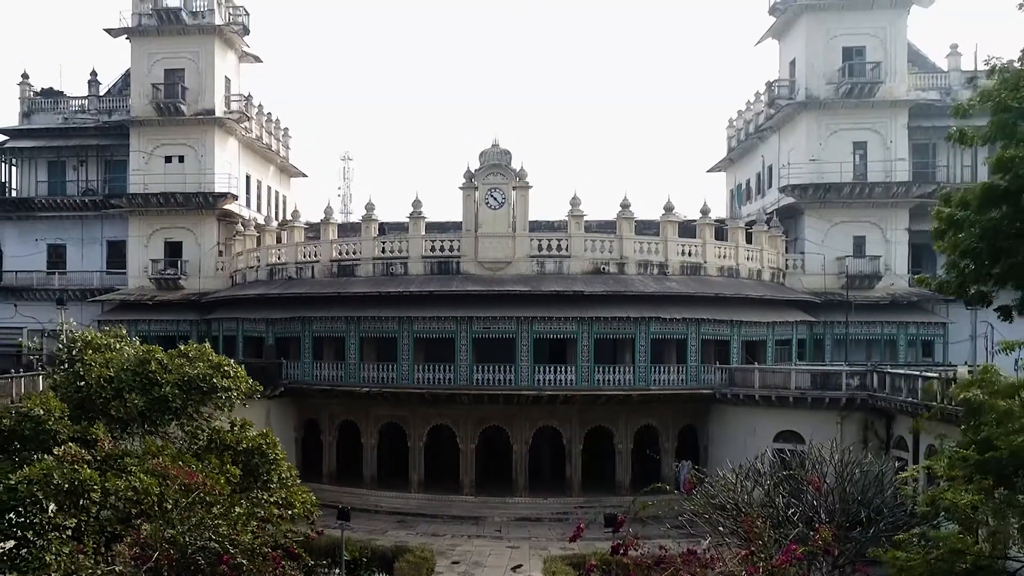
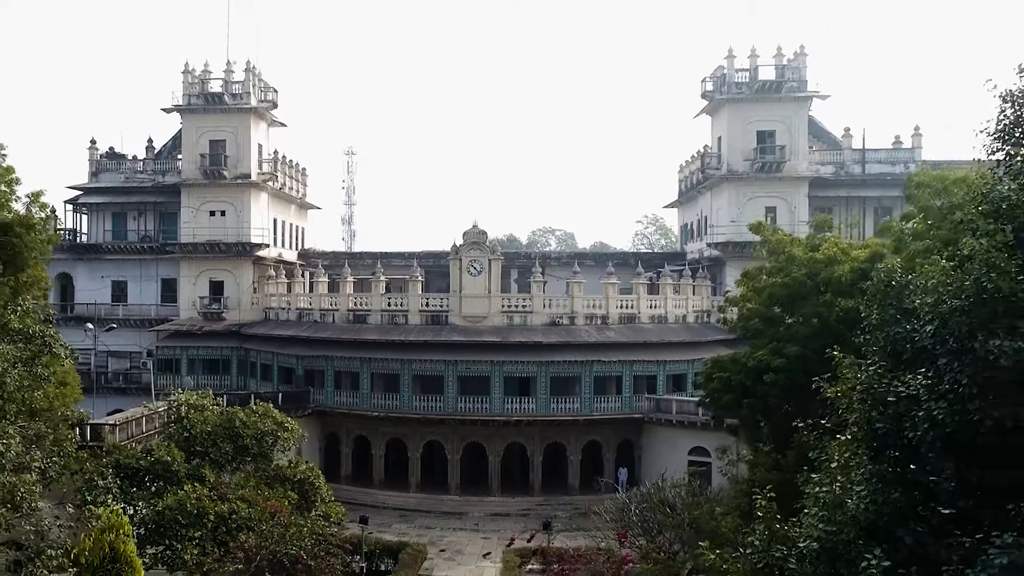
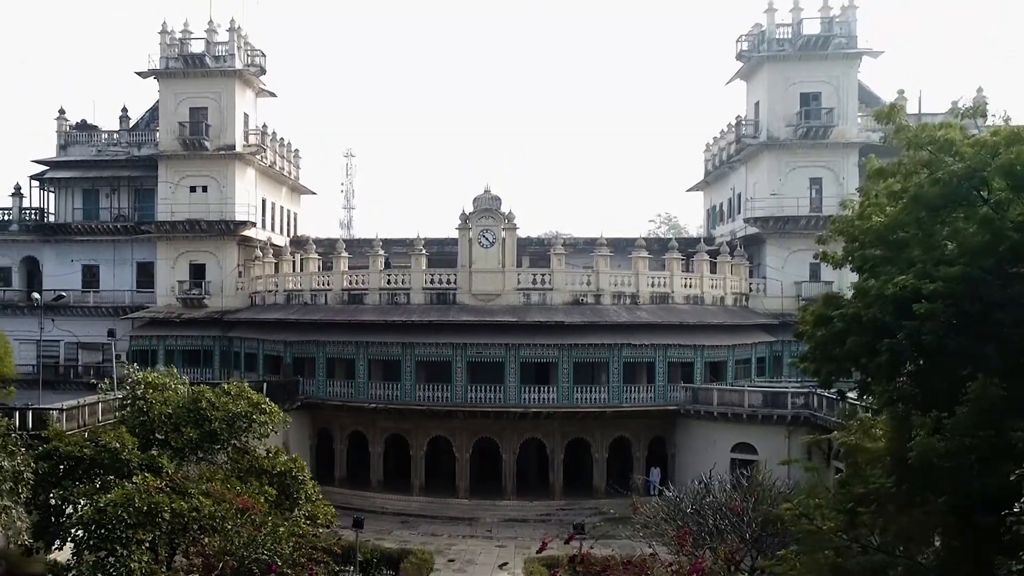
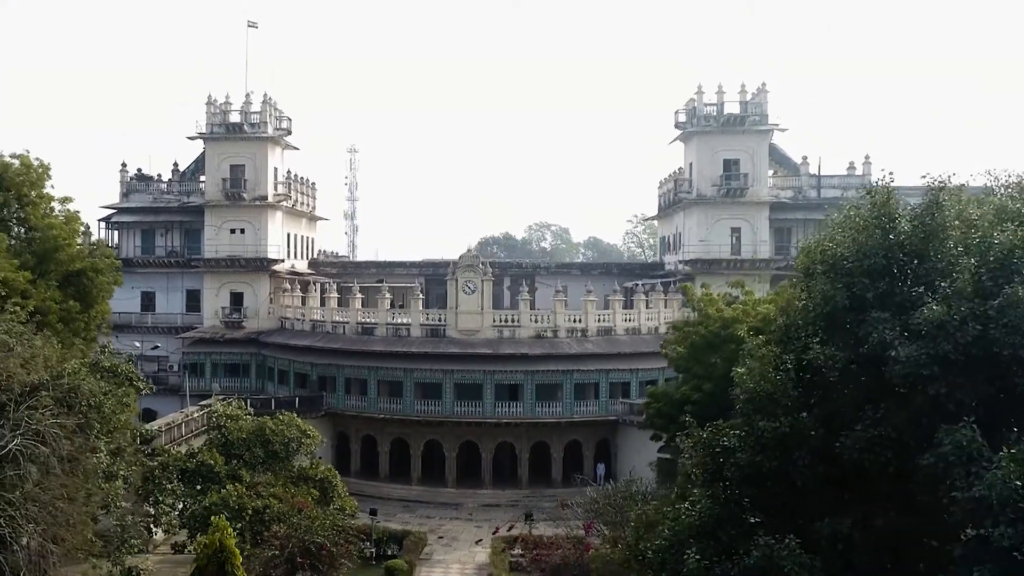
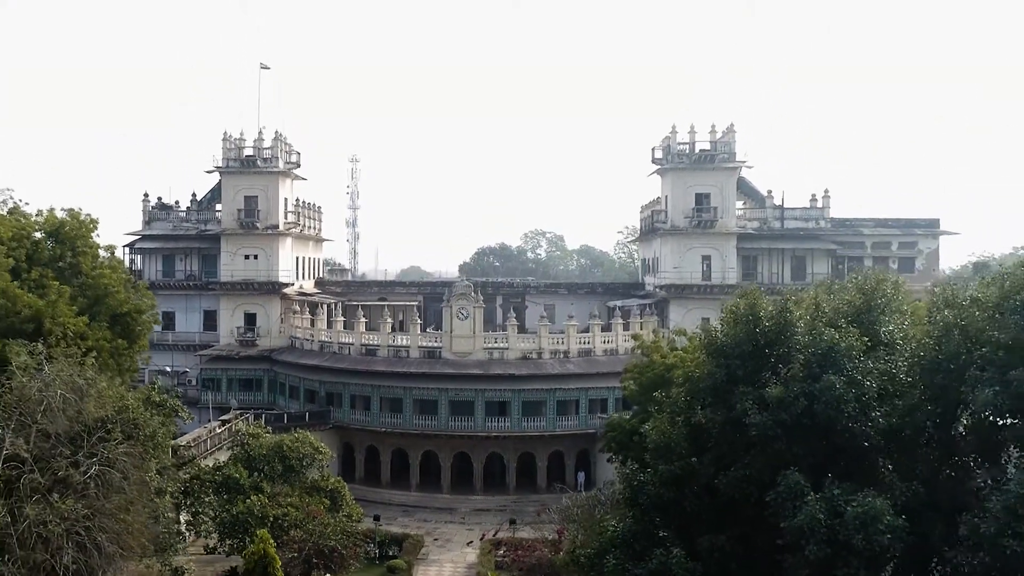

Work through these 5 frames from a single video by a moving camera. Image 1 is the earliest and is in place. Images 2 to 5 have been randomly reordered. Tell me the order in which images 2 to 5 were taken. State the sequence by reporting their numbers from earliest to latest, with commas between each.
3, 2, 4, 5
